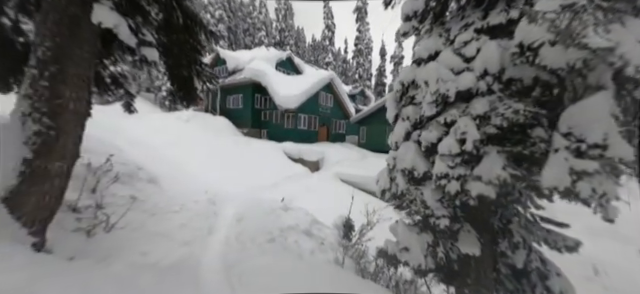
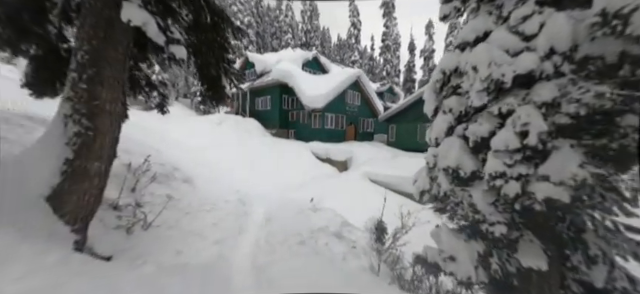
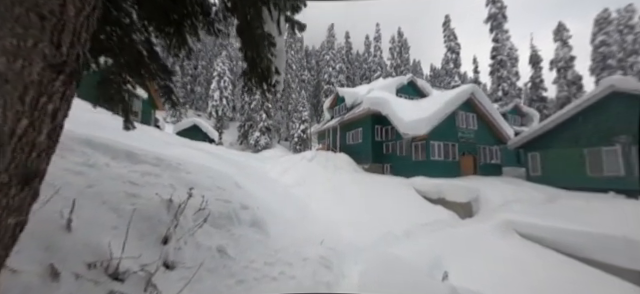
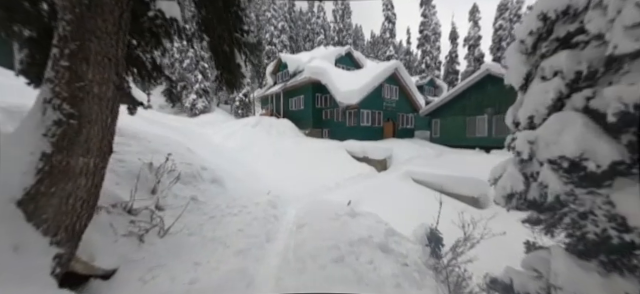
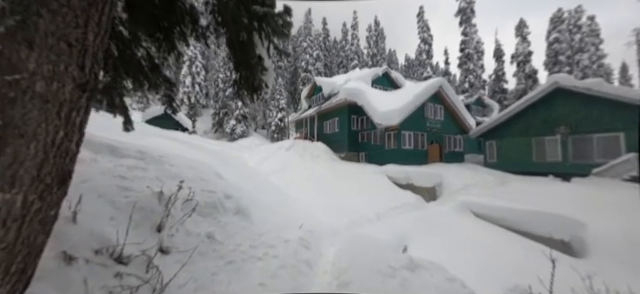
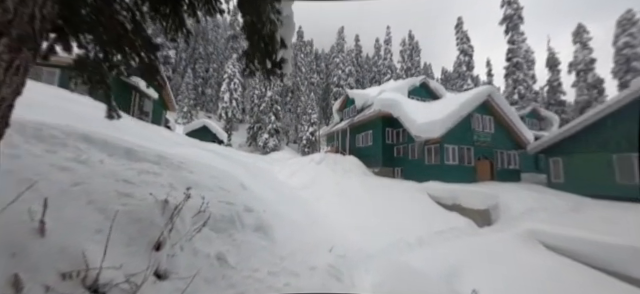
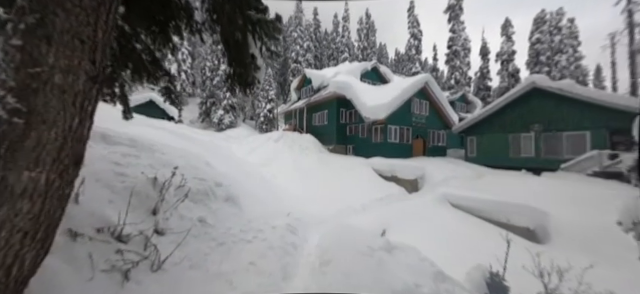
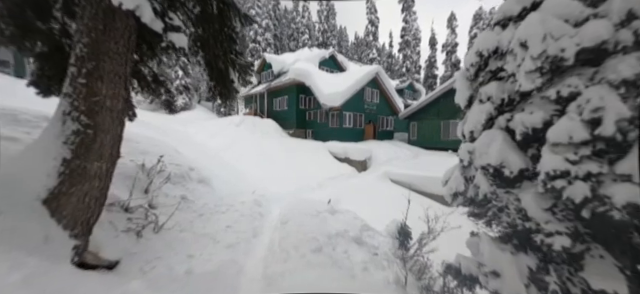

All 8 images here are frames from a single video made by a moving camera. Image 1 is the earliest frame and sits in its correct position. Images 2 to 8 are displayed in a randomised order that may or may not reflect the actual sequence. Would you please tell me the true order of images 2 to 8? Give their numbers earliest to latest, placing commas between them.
2, 8, 4, 7, 5, 3, 6
